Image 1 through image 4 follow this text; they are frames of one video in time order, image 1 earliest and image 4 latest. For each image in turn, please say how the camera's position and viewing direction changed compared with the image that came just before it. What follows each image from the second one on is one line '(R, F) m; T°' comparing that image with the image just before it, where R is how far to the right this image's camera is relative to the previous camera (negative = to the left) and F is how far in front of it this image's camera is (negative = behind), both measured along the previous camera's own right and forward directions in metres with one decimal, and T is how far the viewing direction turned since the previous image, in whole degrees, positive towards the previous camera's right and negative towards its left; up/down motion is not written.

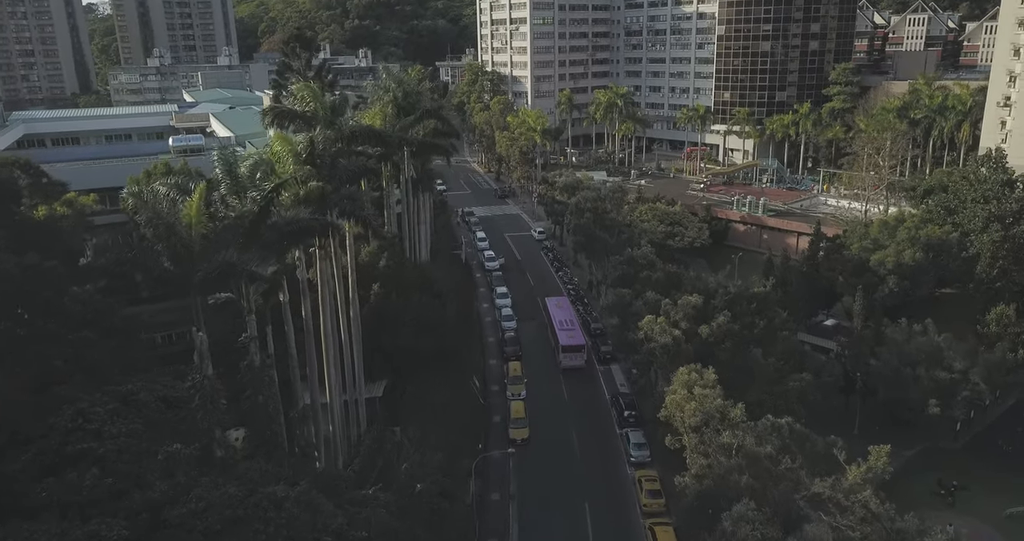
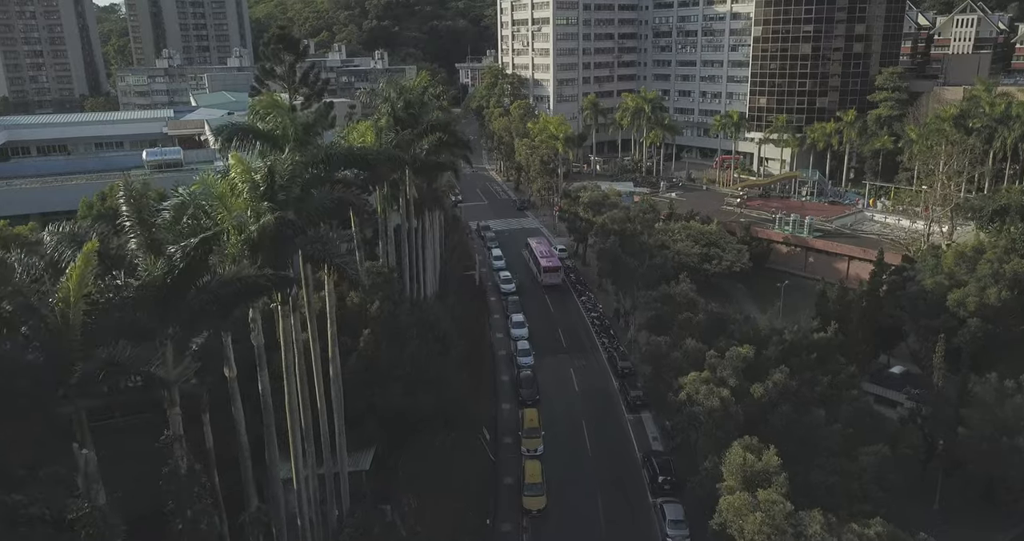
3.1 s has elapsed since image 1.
(+0.2, +5.0) m; -2°
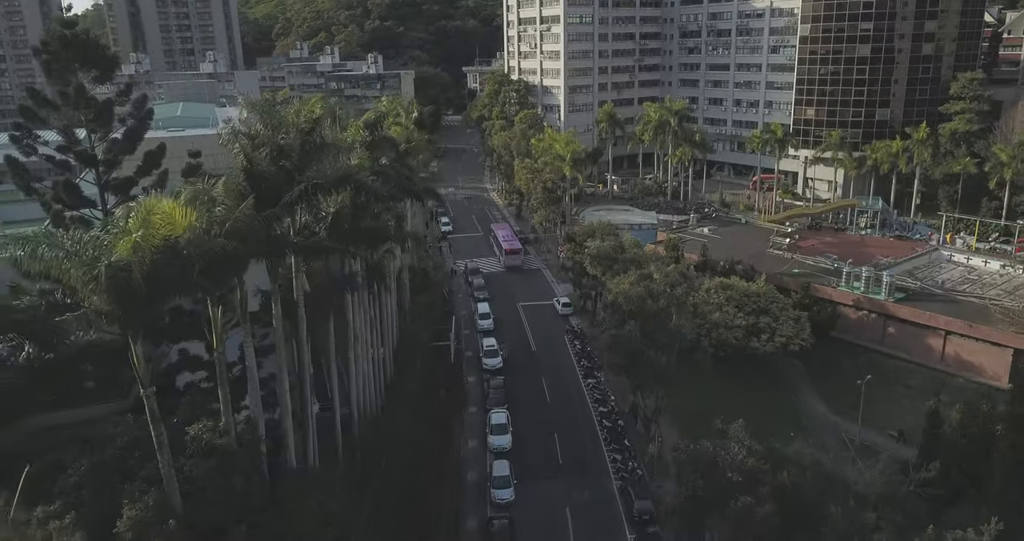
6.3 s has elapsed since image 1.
(+1.9, +11.8) m; -2°
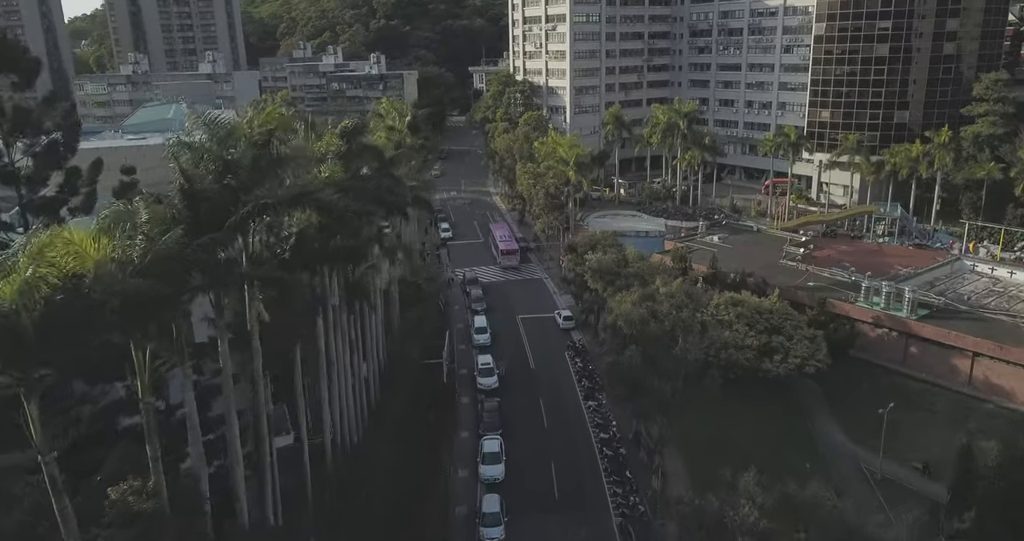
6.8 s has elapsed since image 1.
(+0.7, +2.3) m; -1°
